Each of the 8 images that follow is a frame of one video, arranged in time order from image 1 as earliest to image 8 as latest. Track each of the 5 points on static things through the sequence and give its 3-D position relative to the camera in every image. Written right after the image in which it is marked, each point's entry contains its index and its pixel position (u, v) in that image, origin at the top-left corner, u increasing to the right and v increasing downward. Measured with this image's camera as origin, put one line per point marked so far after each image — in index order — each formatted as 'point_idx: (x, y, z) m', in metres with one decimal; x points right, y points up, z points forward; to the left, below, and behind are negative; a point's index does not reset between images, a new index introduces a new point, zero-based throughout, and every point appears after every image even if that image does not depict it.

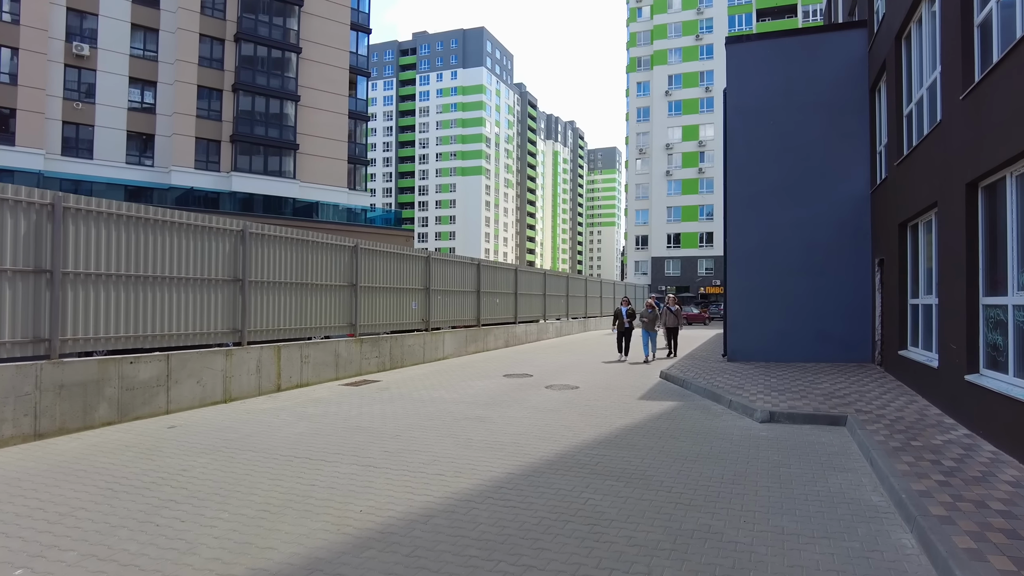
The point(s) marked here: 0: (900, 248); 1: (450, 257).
0: (+6.0, +0.6, +10.1) m
1: (-1.6, +0.8, +16.4) m
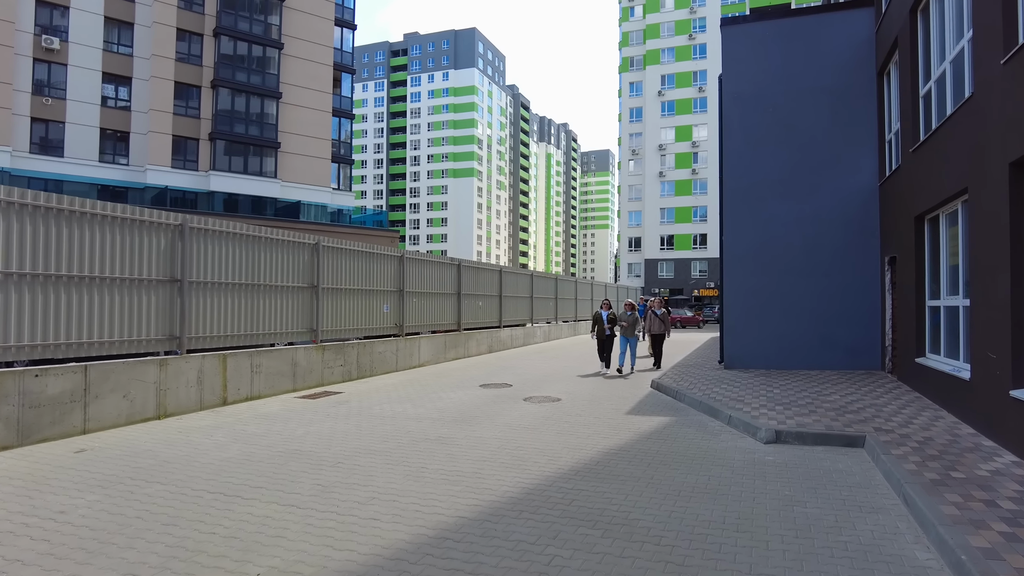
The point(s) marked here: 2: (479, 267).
0: (+5.6, +0.6, +9.0) m
1: (-2.0, +0.7, +15.3) m
2: (-0.9, +0.6, +18.1) m
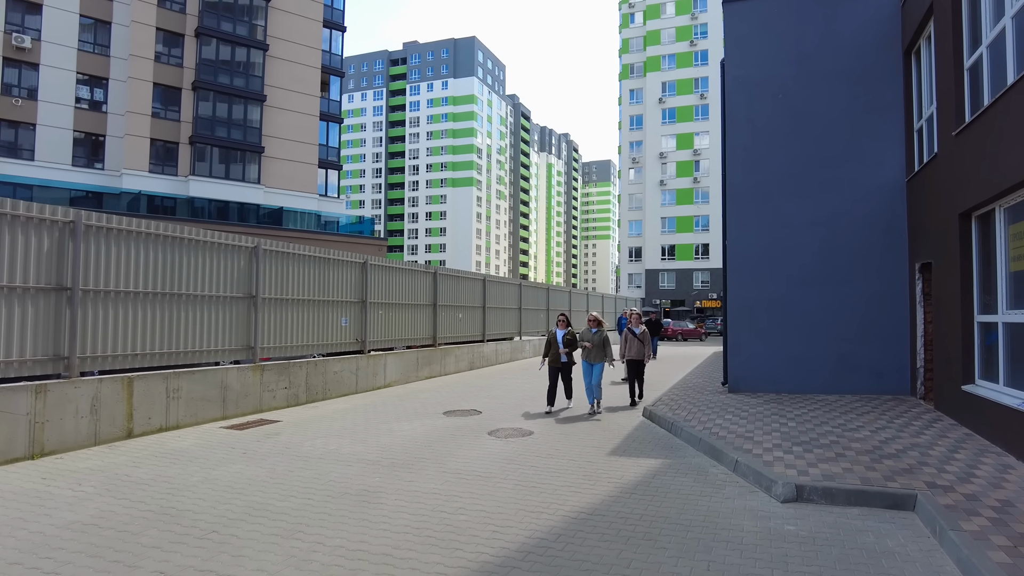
0: (+5.2, +0.5, +7.5) m
1: (-2.5, +0.5, +13.8) m
2: (-1.4, +0.3, +16.6) m
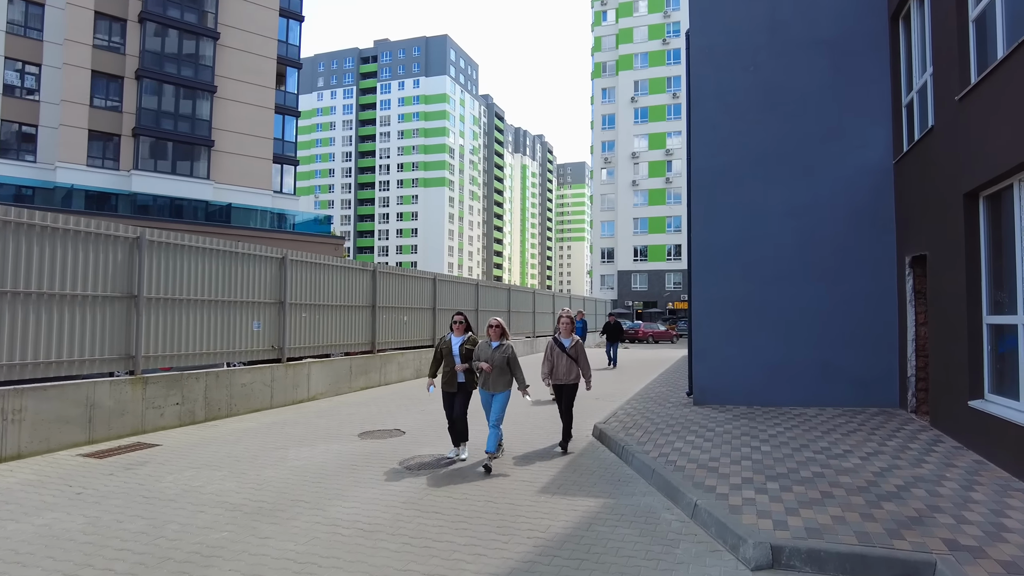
0: (+4.3, +0.5, +6.2) m
1: (-3.5, +0.5, +12.2) m
2: (-2.5, +0.3, +15.1) m
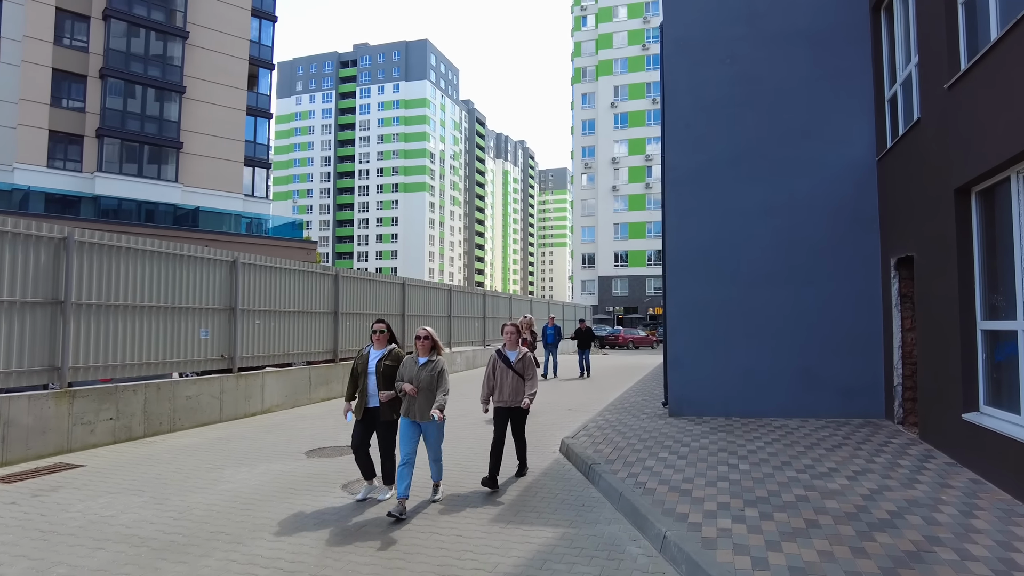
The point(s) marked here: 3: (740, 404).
0: (+3.9, +0.5, +5.7) m
1: (-4.1, +0.4, +11.6) m
2: (-3.2, +0.2, +14.4) m
3: (+3.1, -1.6, +8.8) m
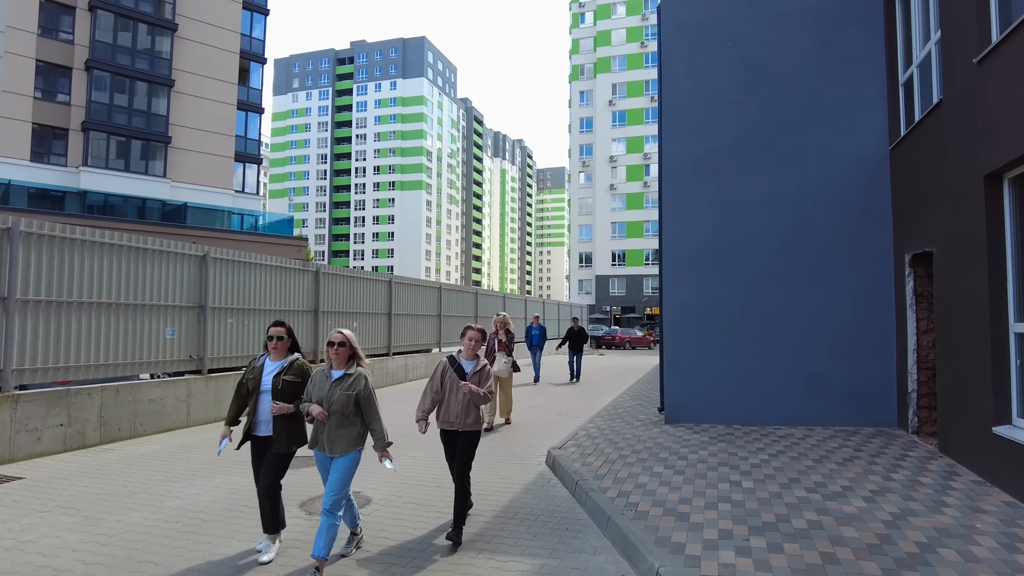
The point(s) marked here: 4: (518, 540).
0: (+3.8, +0.5, +5.2) m
1: (-4.2, +0.5, +11.0) m
2: (-3.4, +0.3, +13.8) m
3: (+2.9, -1.5, +8.2) m
4: (+0.1, -1.7, +4.5) m
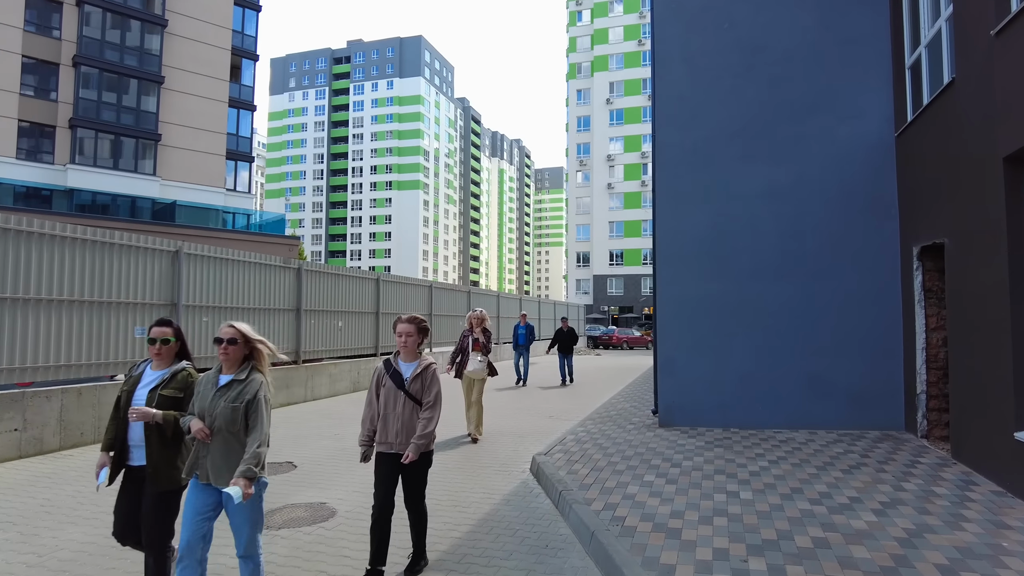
0: (+3.6, +0.6, +4.7) m
1: (-4.4, +0.5, +10.5) m
2: (-3.5, +0.3, +13.4) m
3: (+2.7, -1.5, +7.8) m
4: (-0.1, -1.7, +4.1) m
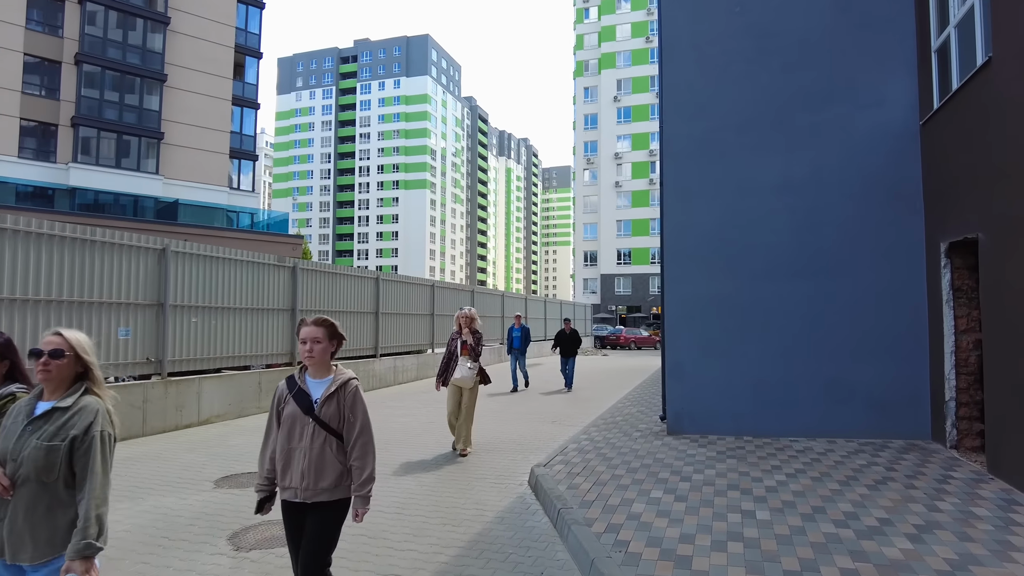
0: (+3.5, +0.6, +4.2) m
1: (-4.4, +0.5, +10.1) m
2: (-3.5, +0.3, +13.0) m
3: (+2.7, -1.5, +7.3) m
4: (-0.2, -1.7, +3.6) m
